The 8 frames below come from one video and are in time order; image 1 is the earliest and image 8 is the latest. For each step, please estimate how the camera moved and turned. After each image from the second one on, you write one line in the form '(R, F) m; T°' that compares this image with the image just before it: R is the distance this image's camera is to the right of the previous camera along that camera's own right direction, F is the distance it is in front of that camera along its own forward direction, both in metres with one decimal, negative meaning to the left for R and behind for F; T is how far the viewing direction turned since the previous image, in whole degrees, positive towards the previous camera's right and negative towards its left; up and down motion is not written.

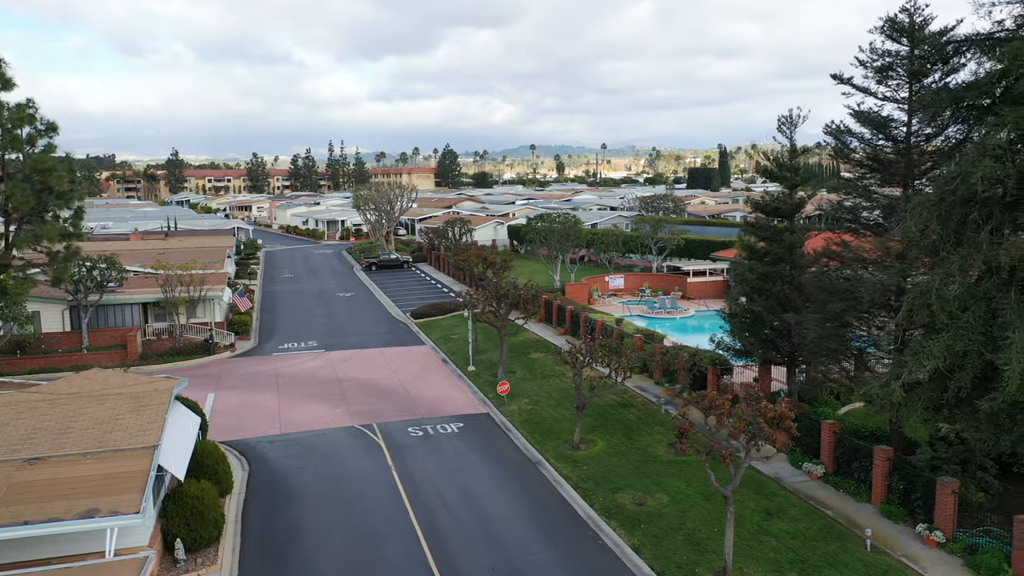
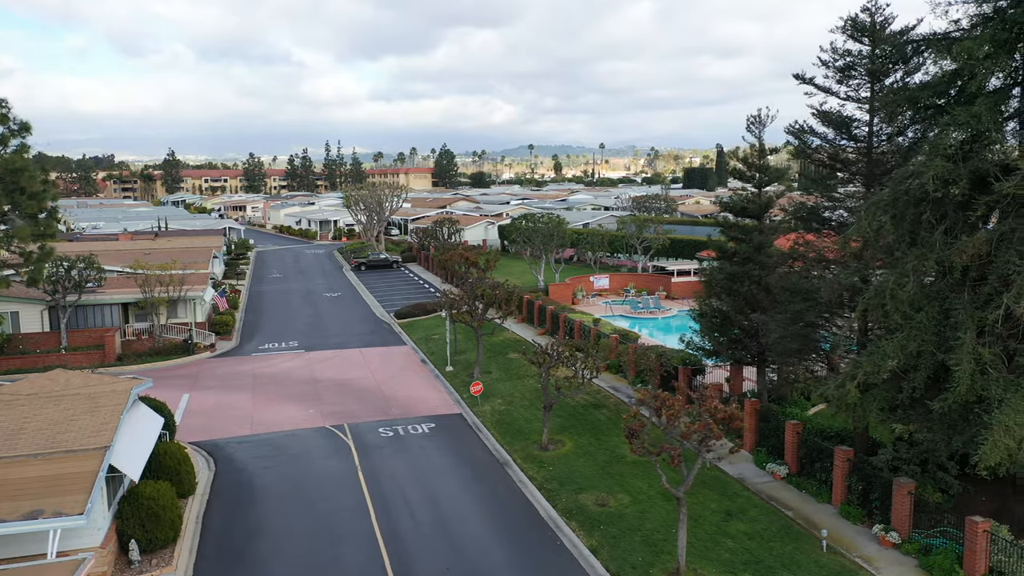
(+0.7, 0.0) m; 0°
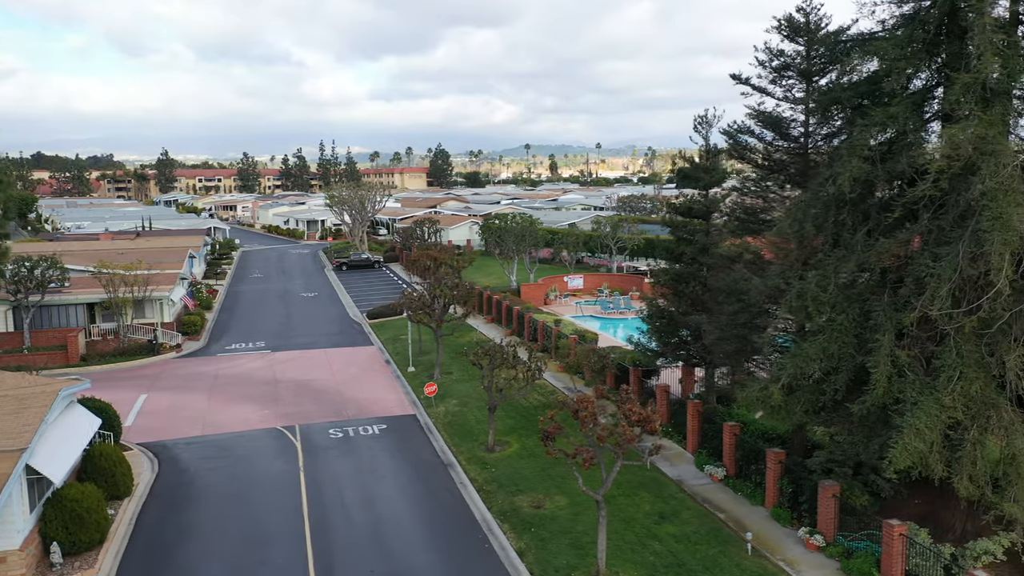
(+1.1, +0.1) m; 0°
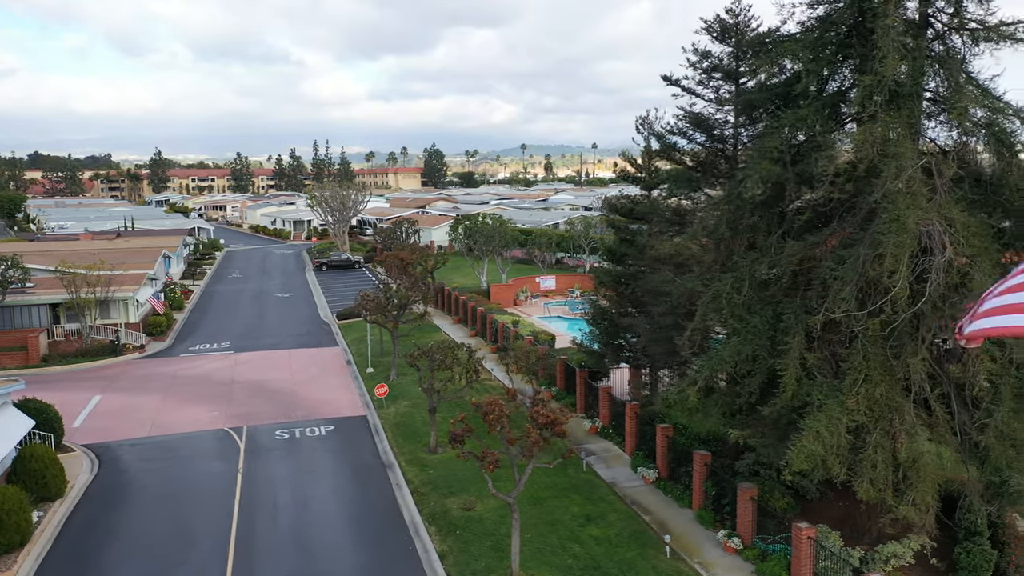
(+1.2, 0.0) m; 0°
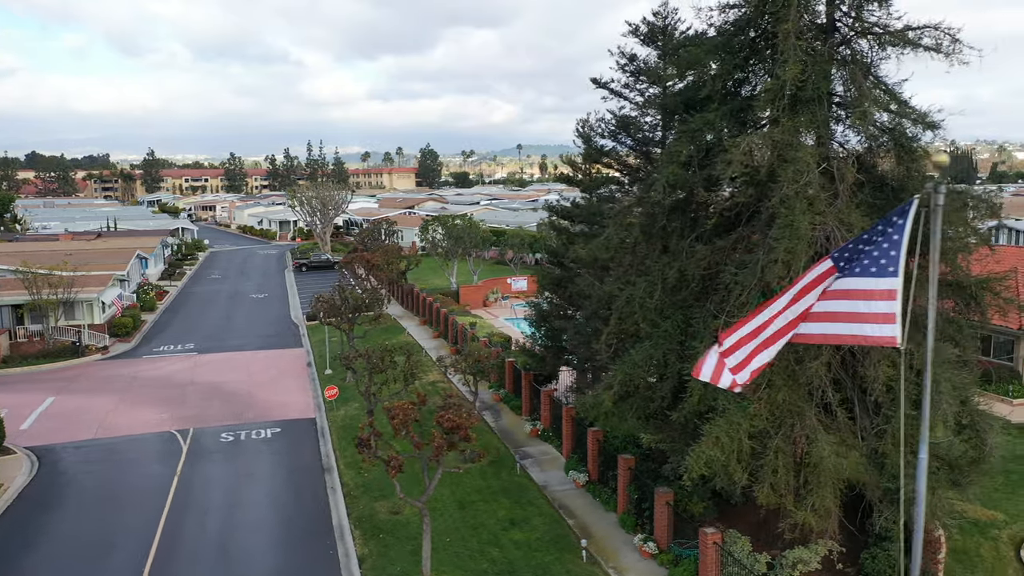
(+1.2, 0.0) m; 0°
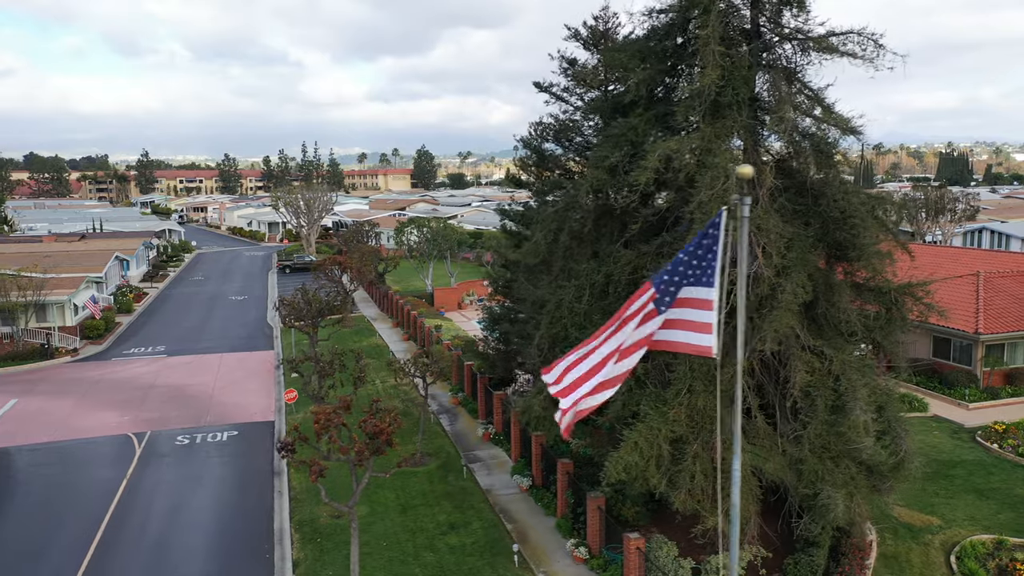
(+1.0, 0.0) m; 0°
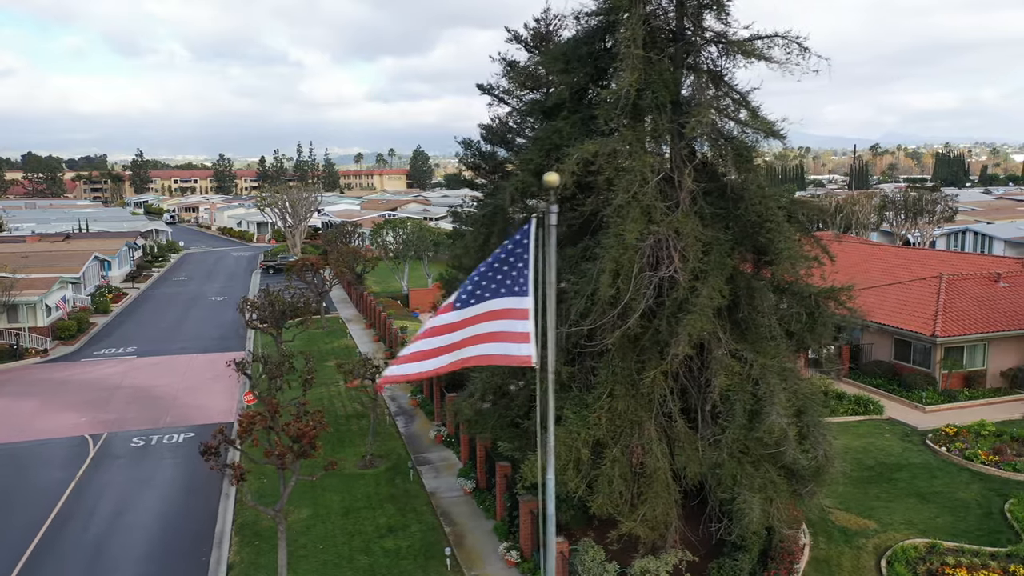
(+1.0, 0.0) m; 0°
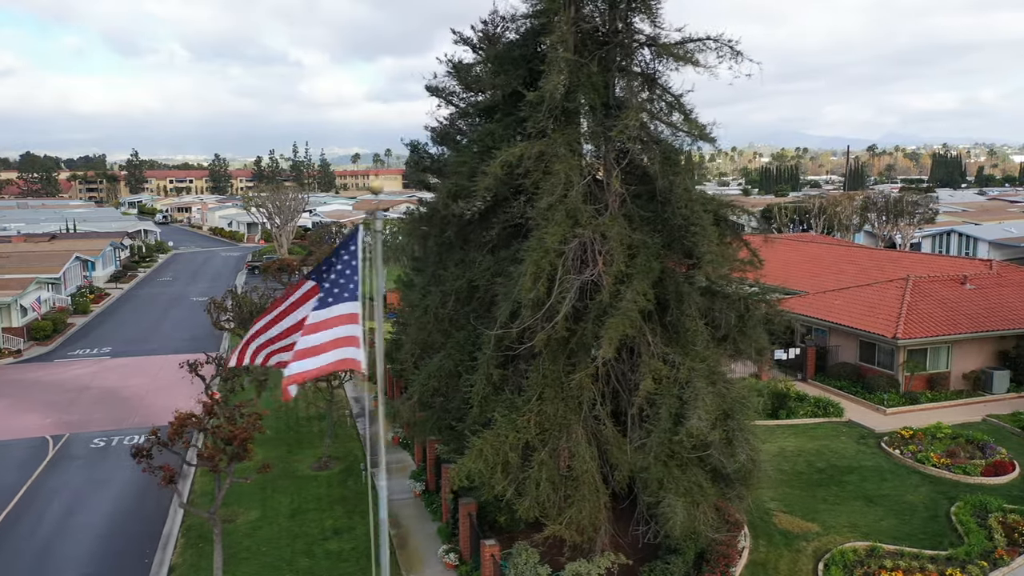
(+0.9, 0.0) m; 0°
